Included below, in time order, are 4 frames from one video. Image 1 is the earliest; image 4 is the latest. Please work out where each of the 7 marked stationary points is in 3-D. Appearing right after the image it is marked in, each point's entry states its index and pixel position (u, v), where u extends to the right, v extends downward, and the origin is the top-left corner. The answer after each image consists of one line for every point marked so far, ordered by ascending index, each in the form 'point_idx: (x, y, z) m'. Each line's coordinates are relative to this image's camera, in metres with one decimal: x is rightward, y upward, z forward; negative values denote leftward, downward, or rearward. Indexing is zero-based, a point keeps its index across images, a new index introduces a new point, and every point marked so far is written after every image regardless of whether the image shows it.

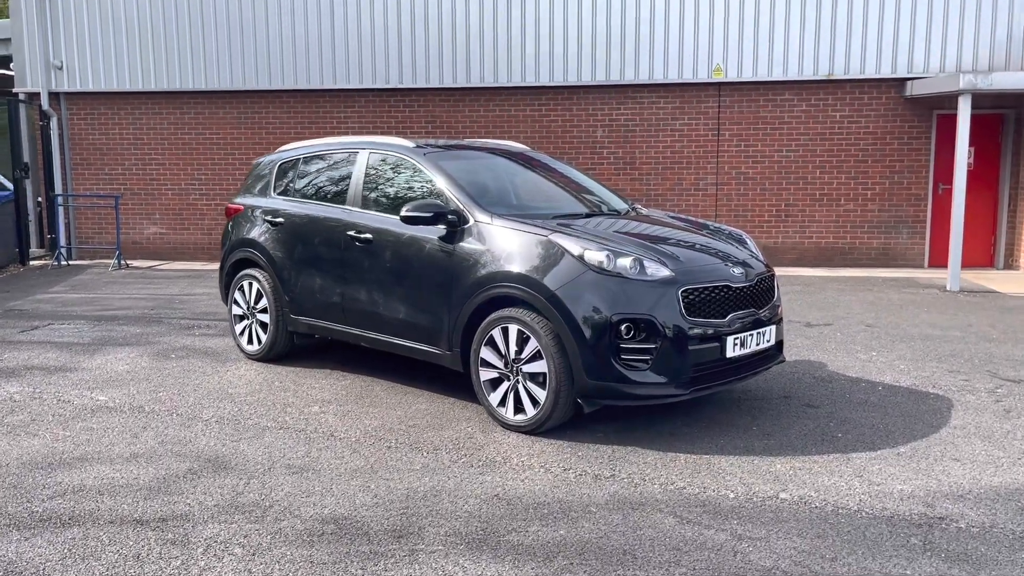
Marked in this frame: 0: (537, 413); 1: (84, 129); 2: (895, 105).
0: (+0.1, -0.7, +5.0) m
1: (-6.7, +2.5, +14.0) m
2: (+5.2, +2.5, +12.1) m
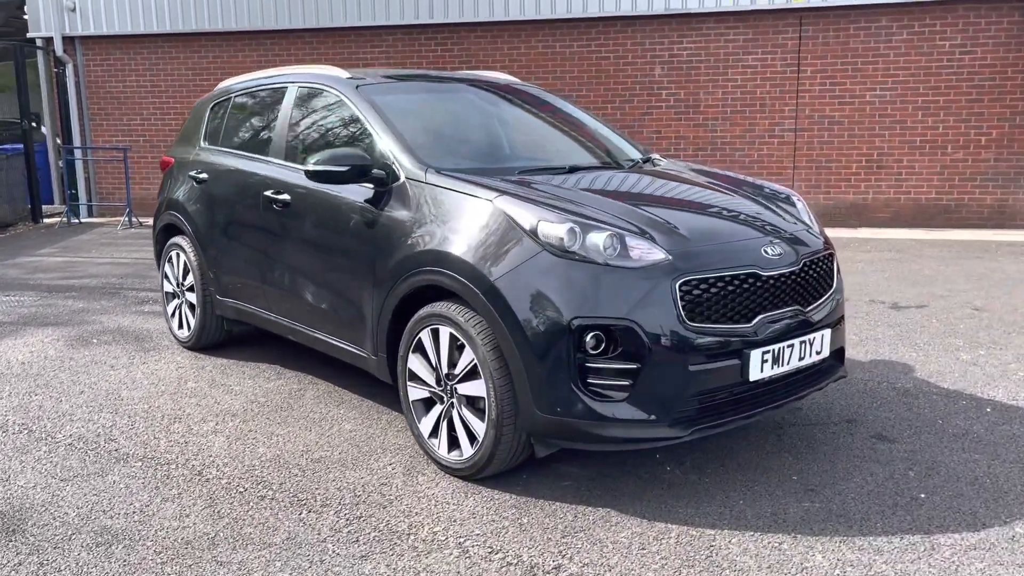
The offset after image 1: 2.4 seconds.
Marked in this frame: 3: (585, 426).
0: (-0.1, -0.6, +3.5) m
1: (-6.1, +3.1, +13.0) m
2: (+5.6, +2.9, +9.9) m
3: (+0.3, -0.5, +3.2) m
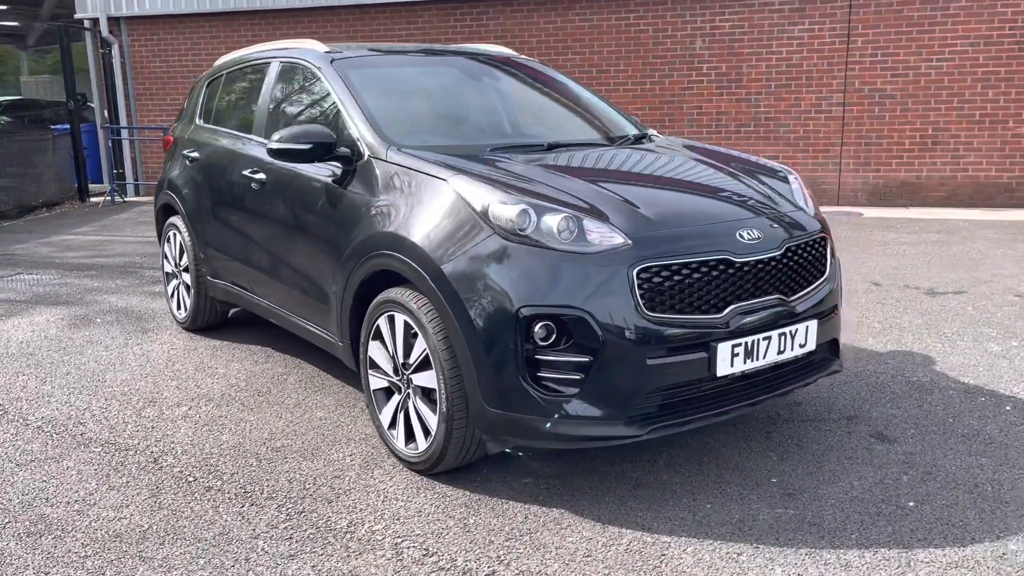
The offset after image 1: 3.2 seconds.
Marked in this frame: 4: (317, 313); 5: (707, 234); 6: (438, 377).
0: (-0.3, -0.6, +3.3) m
1: (-5.5, +3.4, +13.1) m
2: (+6.0, +3.0, +9.2) m
3: (+0.1, -0.5, +3.0) m
4: (-0.9, -0.1, +4.1) m
5: (+0.7, +0.2, +3.2) m
6: (-0.3, -0.3, +3.2) m
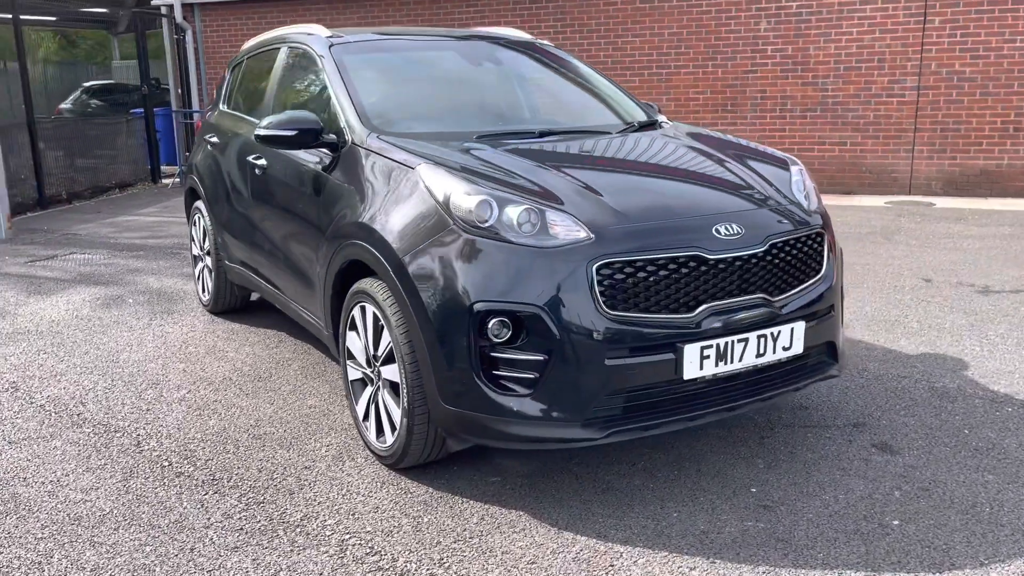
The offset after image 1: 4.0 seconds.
0: (-0.4, -0.6, +3.3) m
1: (-4.5, +3.8, +13.5) m
2: (+6.4, +3.0, +8.4) m
3: (-0.1, -0.4, +2.9) m
4: (-0.9, -0.1, +4.0) m
5: (+0.6, +0.2, +3.0) m
6: (-0.4, -0.3, +3.2) m
